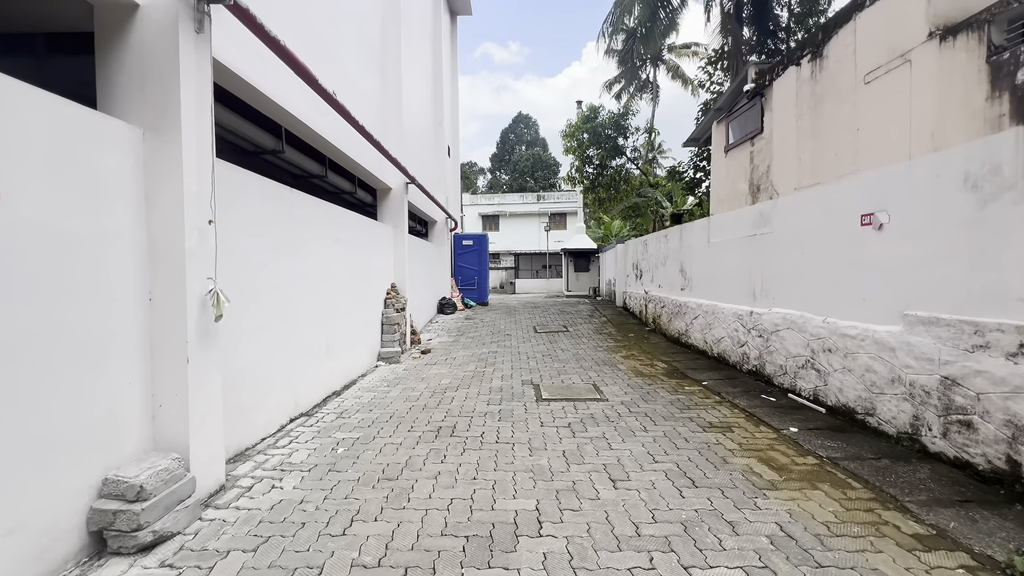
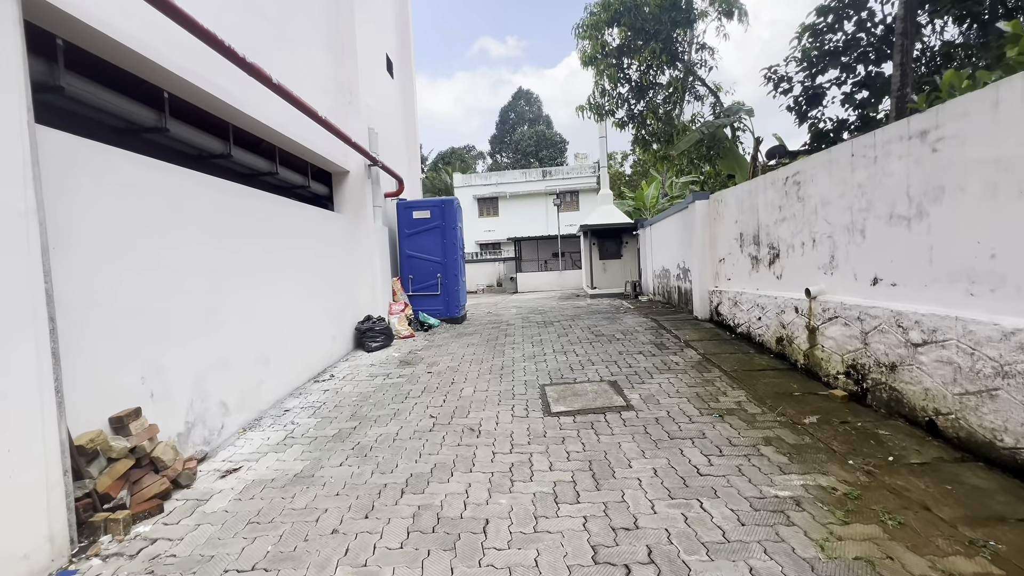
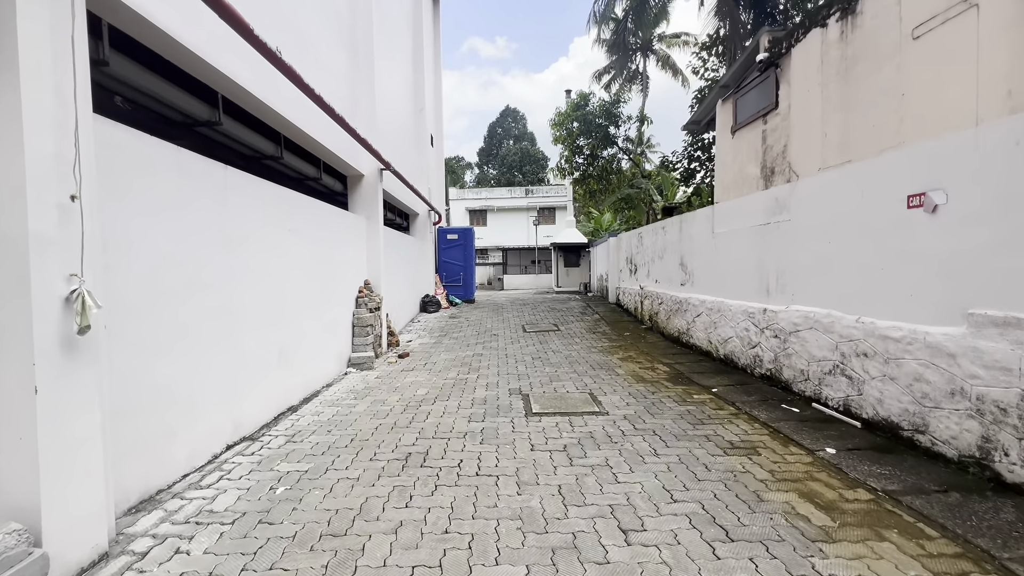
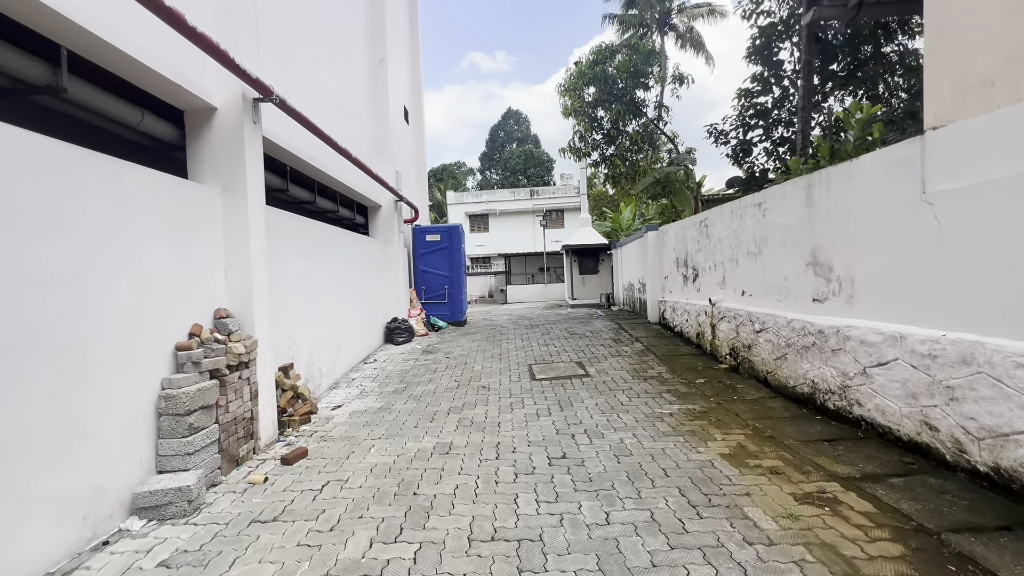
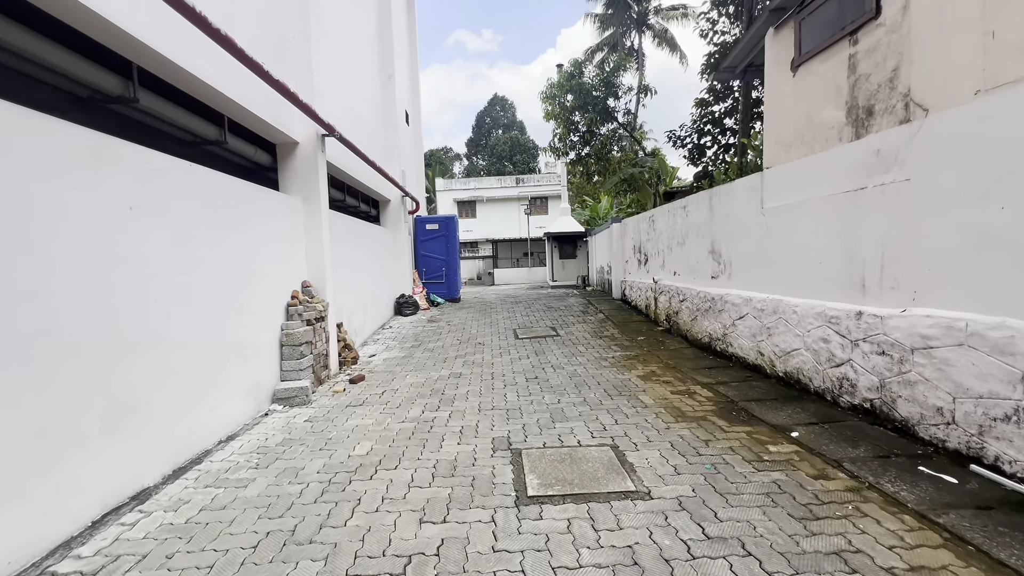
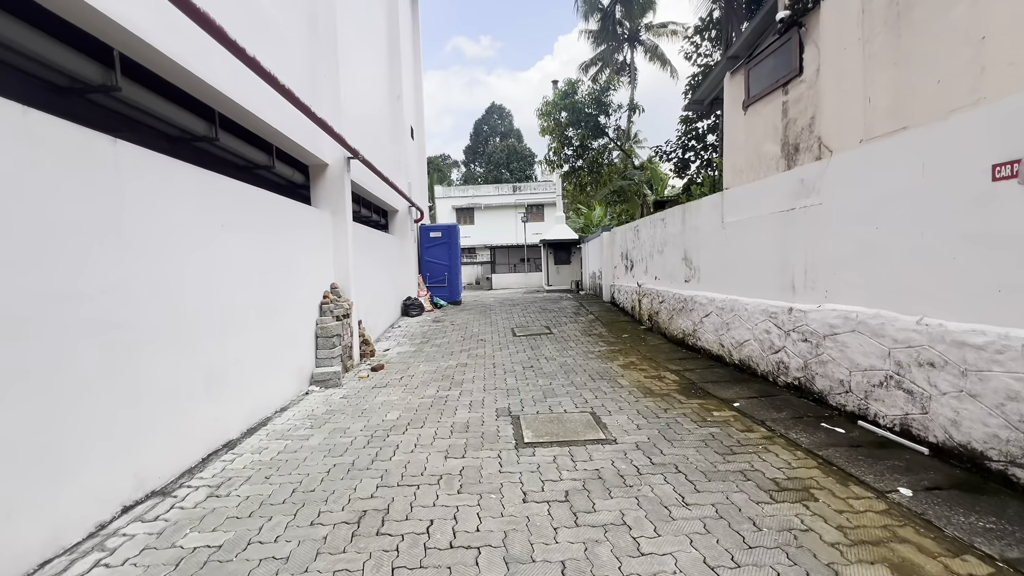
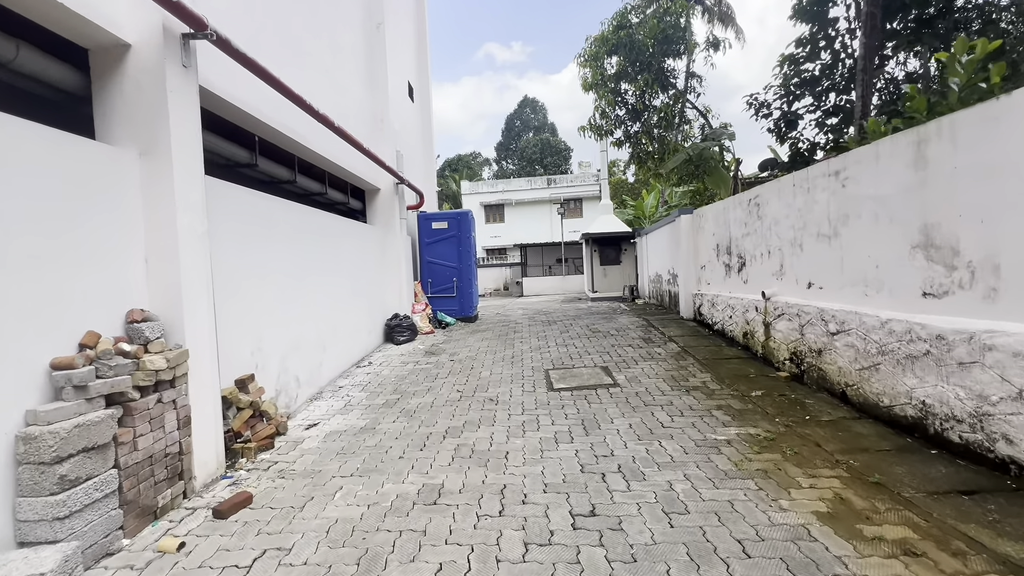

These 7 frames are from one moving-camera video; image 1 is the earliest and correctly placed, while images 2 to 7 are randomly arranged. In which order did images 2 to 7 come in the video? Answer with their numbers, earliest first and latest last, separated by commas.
3, 6, 5, 4, 7, 2
